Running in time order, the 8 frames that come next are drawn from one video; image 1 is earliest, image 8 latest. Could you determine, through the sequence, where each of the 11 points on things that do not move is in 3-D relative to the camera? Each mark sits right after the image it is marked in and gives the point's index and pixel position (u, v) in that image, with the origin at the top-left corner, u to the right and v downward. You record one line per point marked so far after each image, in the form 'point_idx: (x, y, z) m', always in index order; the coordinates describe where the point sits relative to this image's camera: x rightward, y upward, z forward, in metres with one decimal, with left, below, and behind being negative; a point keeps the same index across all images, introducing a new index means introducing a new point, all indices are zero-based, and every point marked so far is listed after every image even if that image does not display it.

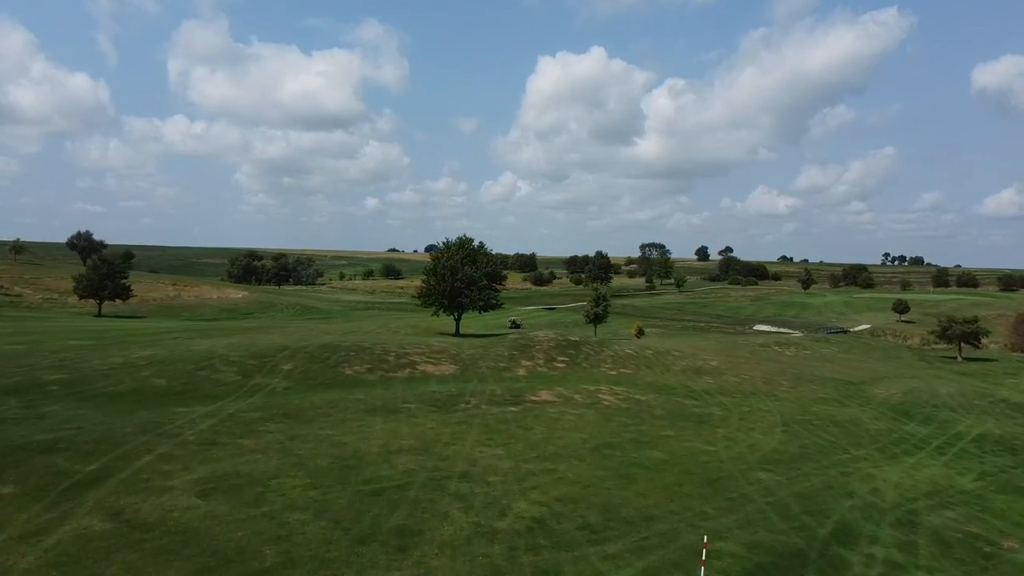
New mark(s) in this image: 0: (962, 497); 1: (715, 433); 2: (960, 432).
0: (+7.1, -3.3, +12.6) m
1: (+4.2, -3.0, +16.7) m
2: (+11.1, -3.6, +19.8) m
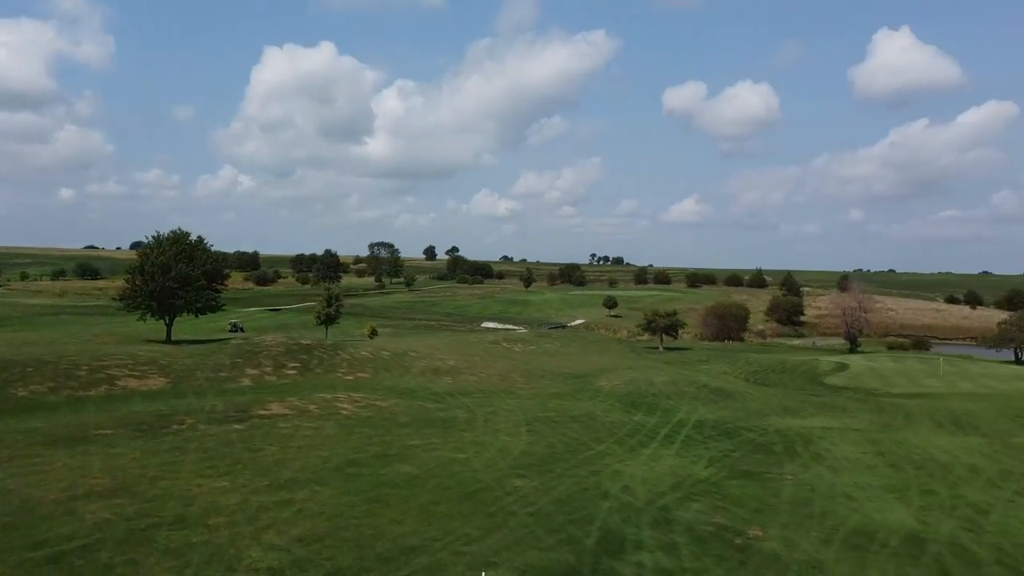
0: (+3.1, -3.2, +13.0) m
1: (-1.0, -3.0, +15.9) m
2: (+4.5, -3.5, +21.1) m
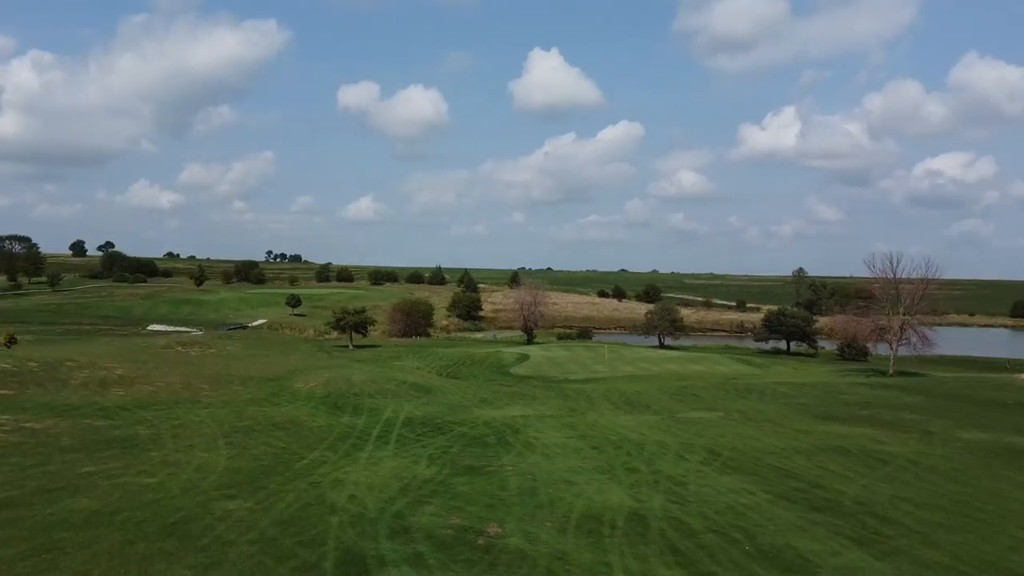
0: (-1.3, -3.1, +12.4) m
1: (-6.2, -2.9, +13.6) m
2: (-3.1, -3.3, +20.5) m
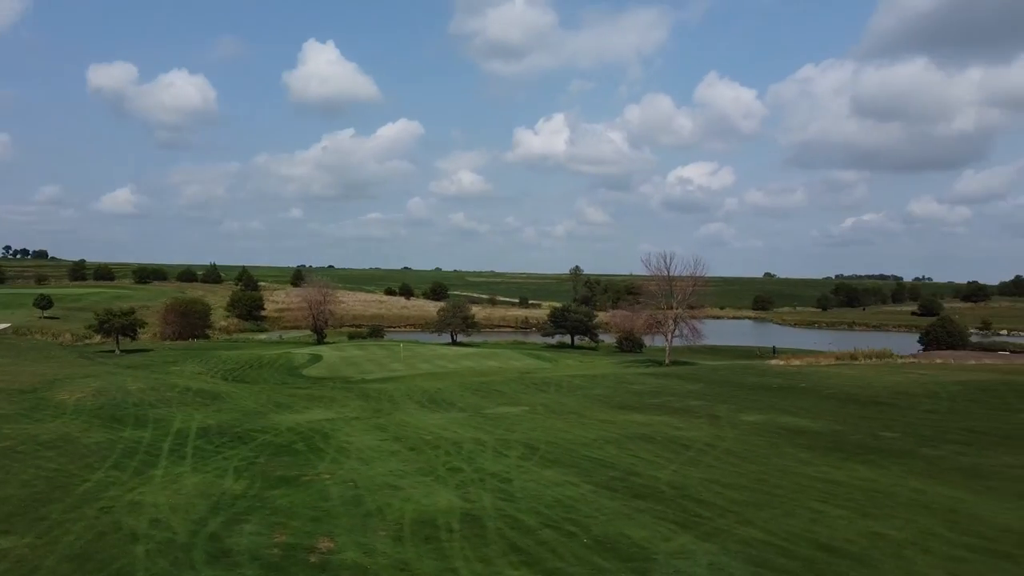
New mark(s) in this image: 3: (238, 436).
0: (-3.8, -3.1, +11.4) m
1: (-8.9, -2.9, +11.2) m
2: (-7.8, -3.3, +18.7) m
3: (-6.0, -3.3, +17.6) m
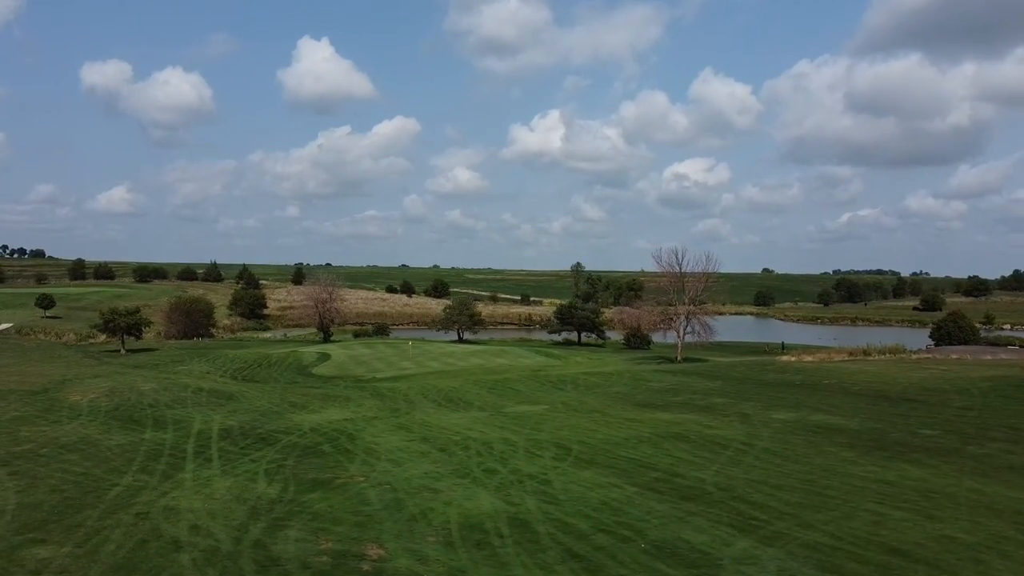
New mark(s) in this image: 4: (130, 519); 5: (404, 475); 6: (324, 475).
0: (-3.2, -3.0, +11.1) m
1: (-8.2, -2.9, +10.9) m
2: (-7.2, -3.3, +18.4) m
3: (-5.4, -3.2, +17.3) m
4: (-4.9, -3.0, +10.3) m
5: (-1.8, -3.1, +13.2) m
6: (-3.2, -3.1, +13.3) m
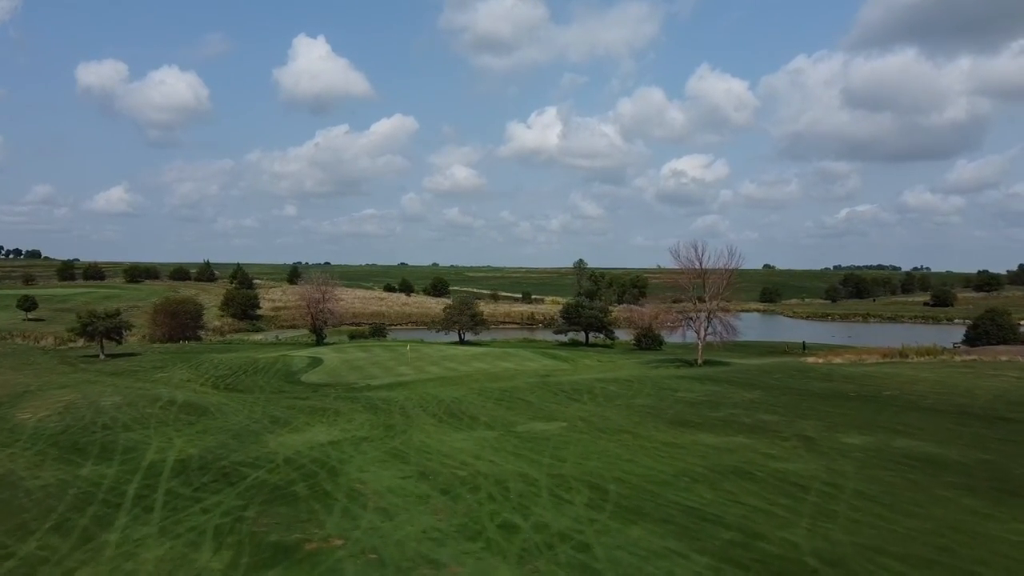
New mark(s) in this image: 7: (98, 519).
0: (-2.9, -3.1, +8.0) m
1: (-7.9, -3.0, +7.8) m
2: (-6.8, -3.3, +15.2) m
3: (-5.1, -3.3, +14.1) m
4: (-4.6, -3.0, +7.1) m
5: (-1.5, -3.1, +10.1) m
6: (-2.8, -3.1, +10.2) m
7: (-5.8, -3.2, +11.2) m
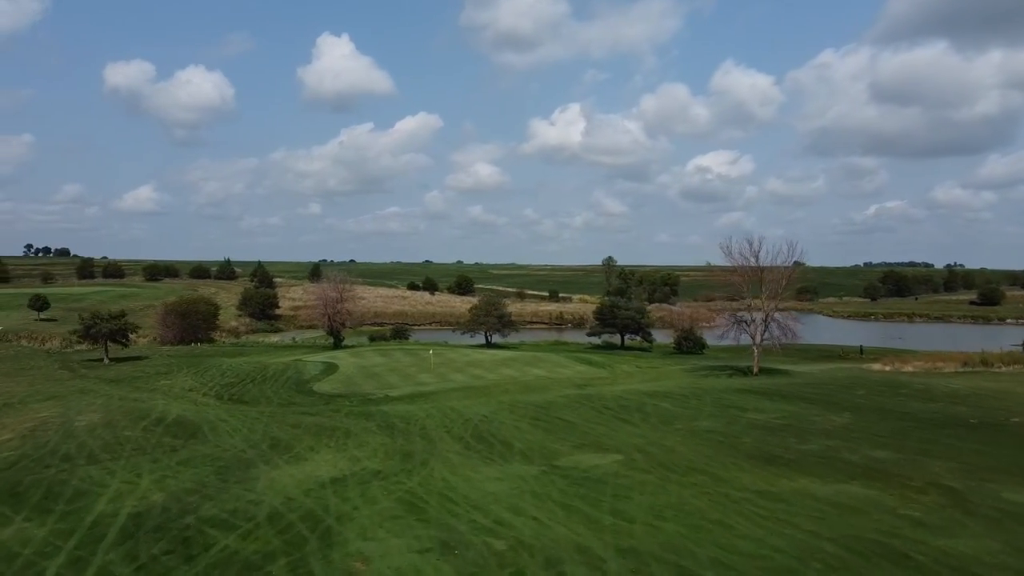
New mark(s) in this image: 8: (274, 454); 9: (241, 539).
0: (-2.4, -3.2, +4.5) m
1: (-7.4, -3.1, +4.4) m
2: (-6.1, -3.4, +11.9) m
3: (-4.4, -3.3, +10.7) m
4: (-4.1, -3.1, +3.7) m
5: (-0.9, -3.2, +6.6) m
6: (-2.2, -3.2, +6.7) m
7: (-5.2, -3.3, +7.9) m
8: (-5.7, -3.9, +19.0) m
9: (-3.7, -3.4, +10.9) m
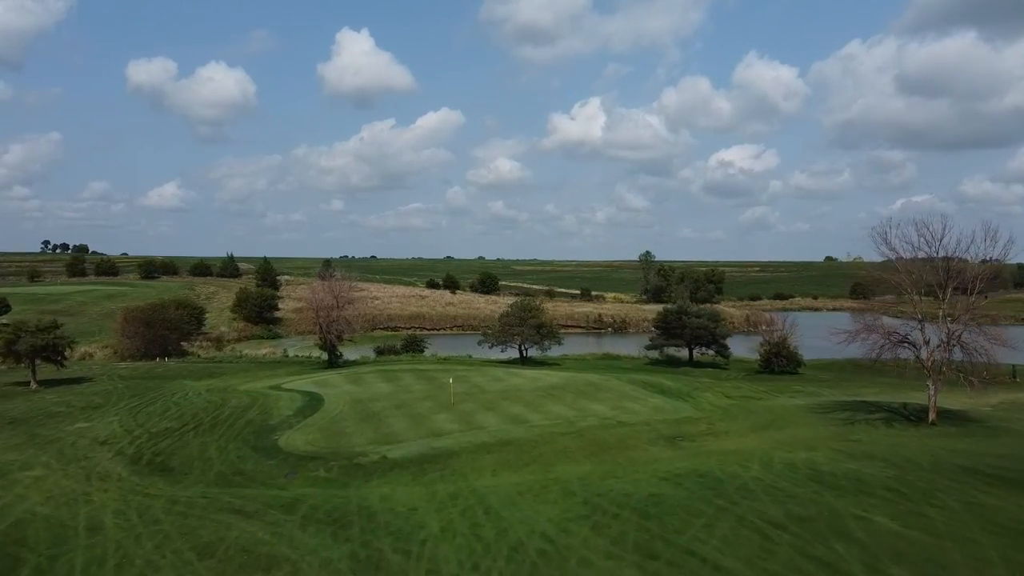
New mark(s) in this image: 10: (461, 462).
0: (-1.5, -3.5, -6.0) m
1: (-6.5, -3.4, -6.0) m
2: (-5.0, -3.7, +1.4) m
3: (-3.4, -3.7, +0.2) m
4: (-3.2, -3.5, -6.8) m
5: (0.0, -3.5, -4.0) m
6: (-1.3, -3.6, -3.8) m
7: (-4.3, -3.7, -2.6) m
8: (-4.4, -4.2, +8.6) m
9: (-2.6, -3.7, +0.4) m
10: (-1.3, -4.3, +19.4) m
